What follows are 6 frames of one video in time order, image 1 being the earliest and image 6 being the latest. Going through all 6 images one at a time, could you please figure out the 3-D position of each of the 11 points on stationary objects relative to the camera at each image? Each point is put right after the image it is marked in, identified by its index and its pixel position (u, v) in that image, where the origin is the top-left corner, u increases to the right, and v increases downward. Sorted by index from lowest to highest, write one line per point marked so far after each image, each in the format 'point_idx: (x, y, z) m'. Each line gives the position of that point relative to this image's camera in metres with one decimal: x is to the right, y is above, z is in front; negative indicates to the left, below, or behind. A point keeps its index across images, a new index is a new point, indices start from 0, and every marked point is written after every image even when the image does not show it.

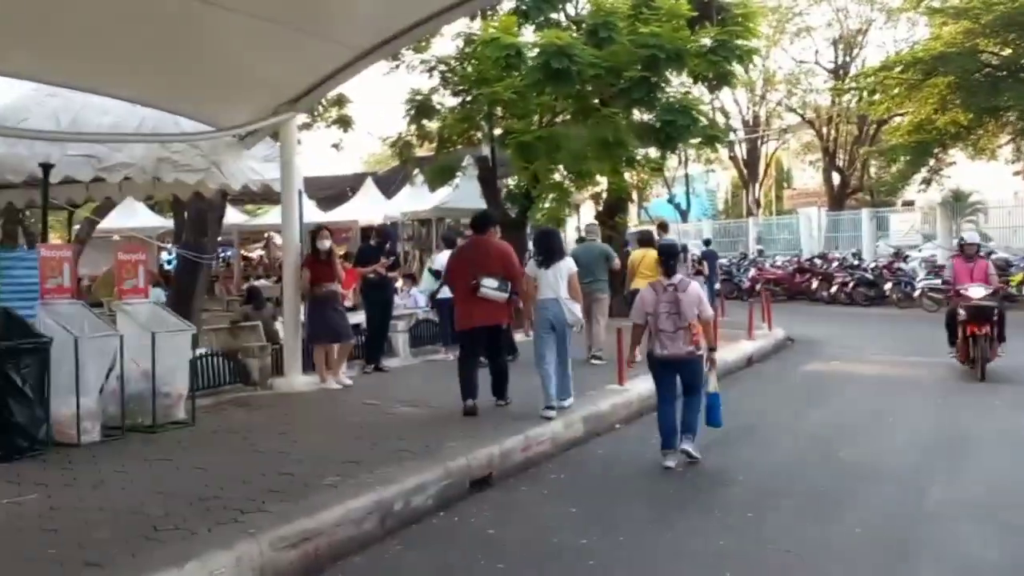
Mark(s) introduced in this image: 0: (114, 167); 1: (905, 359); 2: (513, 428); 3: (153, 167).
0: (-4.7, +1.4, +10.7) m
1: (+6.8, -1.2, +15.6) m
2: (0.0, -1.4, +9.0) m
3: (-4.3, +1.5, +10.8) m
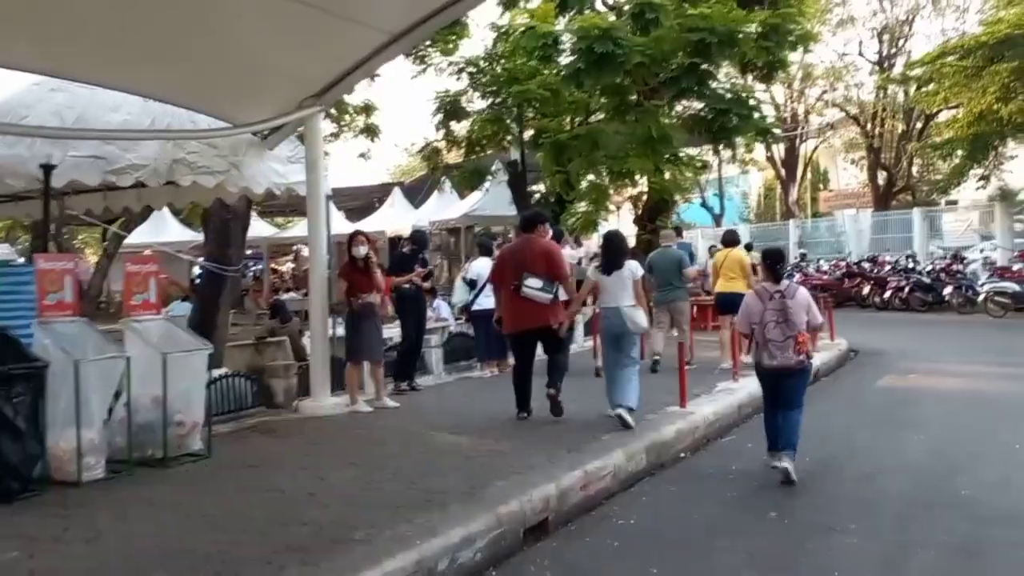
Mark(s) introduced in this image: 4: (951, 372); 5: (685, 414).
0: (-4.2, +1.3, +9.8) m
1: (+7.5, -1.3, +14.3) m
2: (+0.5, -1.5, +7.9) m
3: (-3.8, +1.3, +9.9) m
4: (+7.1, -1.4, +14.6) m
5: (+2.0, -1.4, +10.0) m
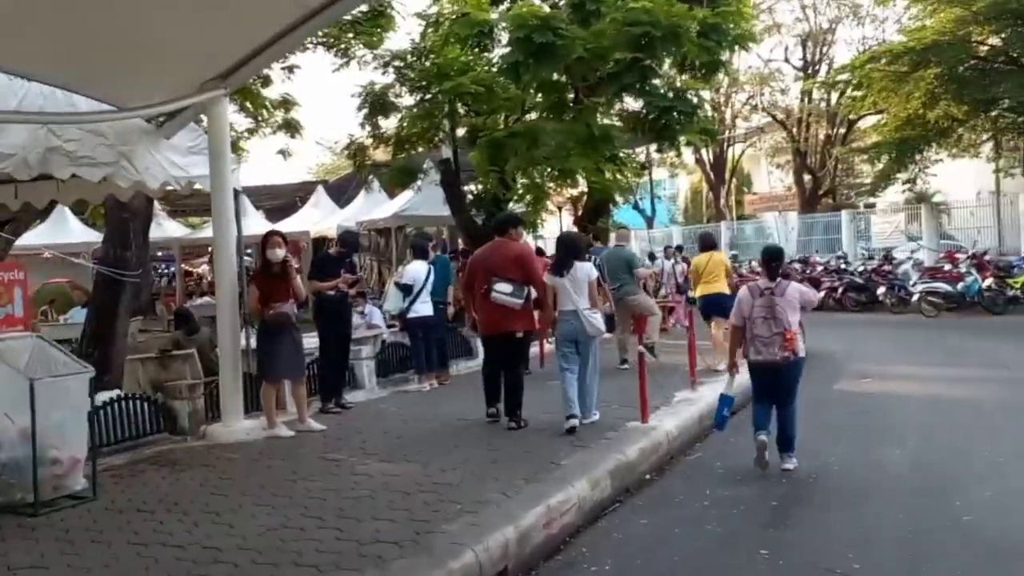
0: (-4.7, +1.2, +8.2) m
1: (+6.5, -1.3, +13.7) m
2: (+0.1, -1.5, +6.8) m
3: (-4.4, +1.2, +8.4) m
4: (+6.2, -1.3, +14.0) m
5: (+1.4, -1.4, +8.9) m
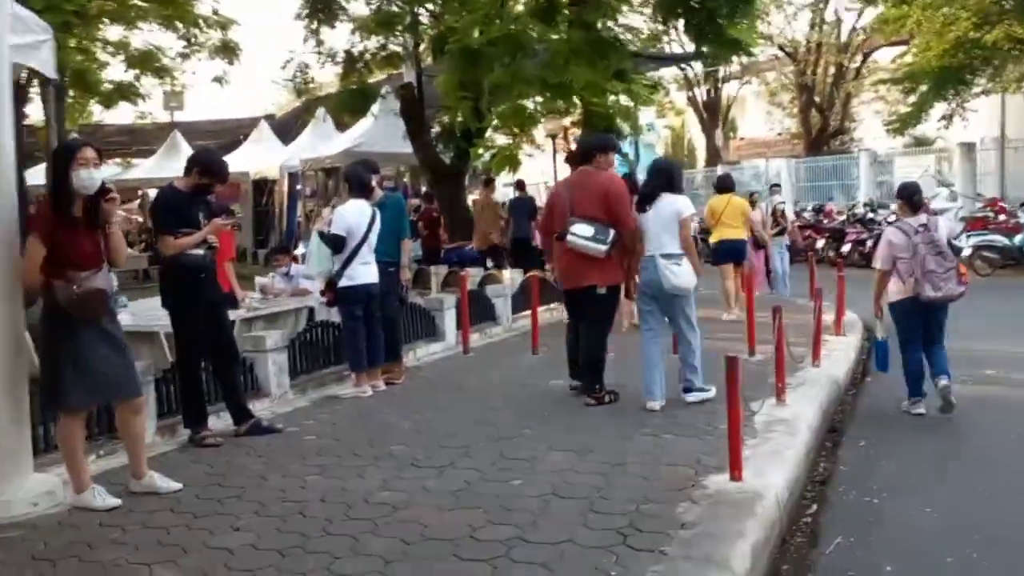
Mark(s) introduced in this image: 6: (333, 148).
0: (-4.7, +1.4, +4.0) m
1: (+6.3, -0.8, +10.0) m
2: (+0.2, -1.4, +2.9) m
3: (-4.4, +1.4, +4.2) m
4: (+5.9, -0.8, +10.3) m
5: (+1.4, -1.2, +5.1) m
6: (-3.9, +3.0, +19.1) m
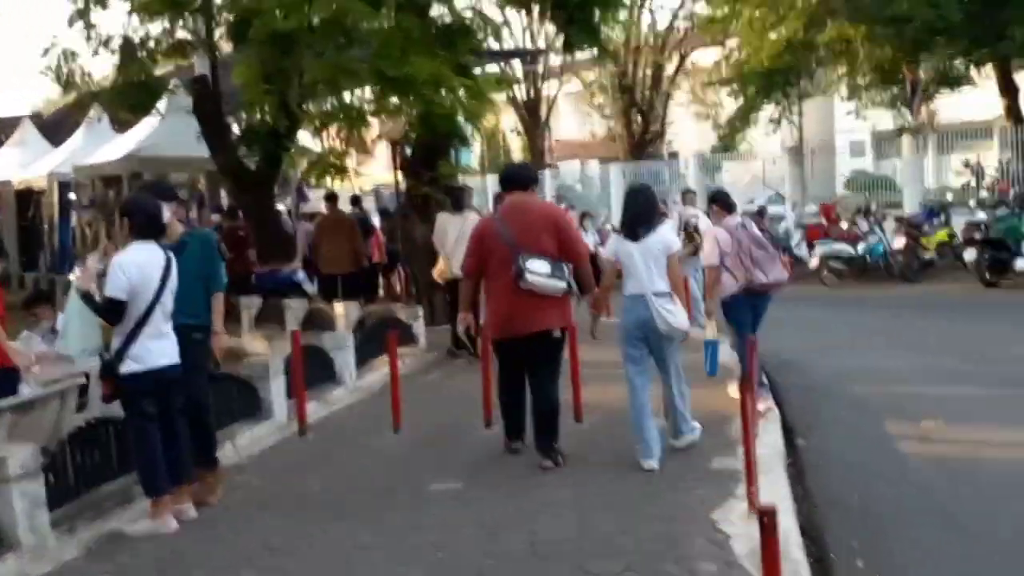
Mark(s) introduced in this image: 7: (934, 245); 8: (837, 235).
0: (-4.8, +0.7, +0.9) m
1: (+5.0, -1.1, +9.0) m
2: (+0.4, -1.9, +0.8) m
3: (-4.4, +0.7, +1.2) m
4: (+4.5, -1.1, +9.2) m
5: (+1.1, -1.6, +3.2) m
6: (-7.0, +2.3, +15.9) m
7: (+8.9, +0.9, +18.9) m
8: (+7.2, +1.2, +19.9) m
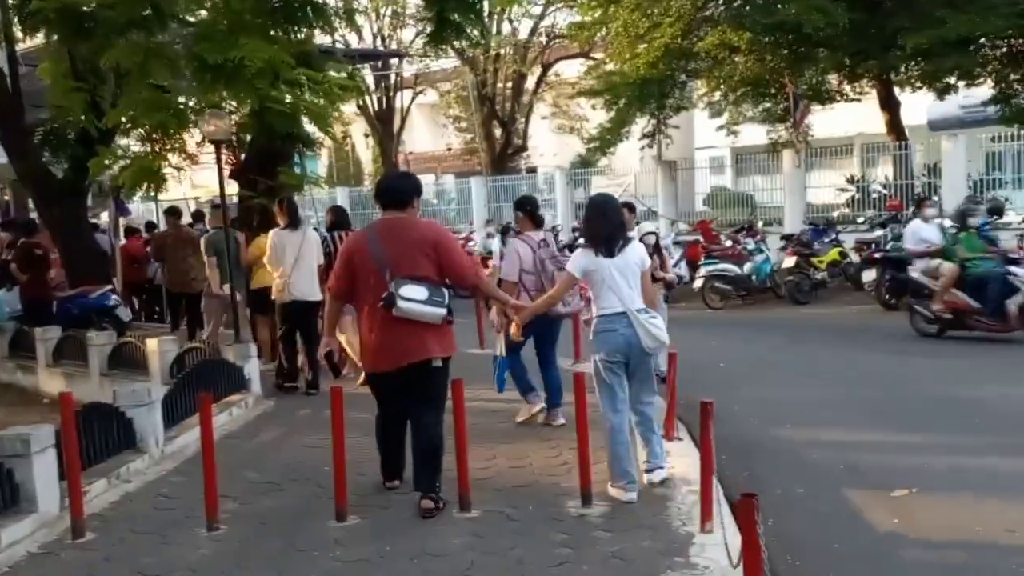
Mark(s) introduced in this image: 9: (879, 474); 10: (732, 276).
0: (-4.5, +0.6, -1.8) m
1: (+3.9, -1.4, +7.7) m
2: (+0.6, -2.1, -1.1) m
3: (-4.2, +0.6, -1.5) m
4: (+3.4, -1.4, +7.8) m
5: (+1.0, -1.8, +1.3) m
6: (-9.0, +1.9, +12.7) m
7: (+6.1, +0.5, +18.1) m
8: (+4.3, +0.7, +18.8) m
9: (+3.1, -1.5, +7.4) m
10: (+4.4, +0.3, +18.0) m
